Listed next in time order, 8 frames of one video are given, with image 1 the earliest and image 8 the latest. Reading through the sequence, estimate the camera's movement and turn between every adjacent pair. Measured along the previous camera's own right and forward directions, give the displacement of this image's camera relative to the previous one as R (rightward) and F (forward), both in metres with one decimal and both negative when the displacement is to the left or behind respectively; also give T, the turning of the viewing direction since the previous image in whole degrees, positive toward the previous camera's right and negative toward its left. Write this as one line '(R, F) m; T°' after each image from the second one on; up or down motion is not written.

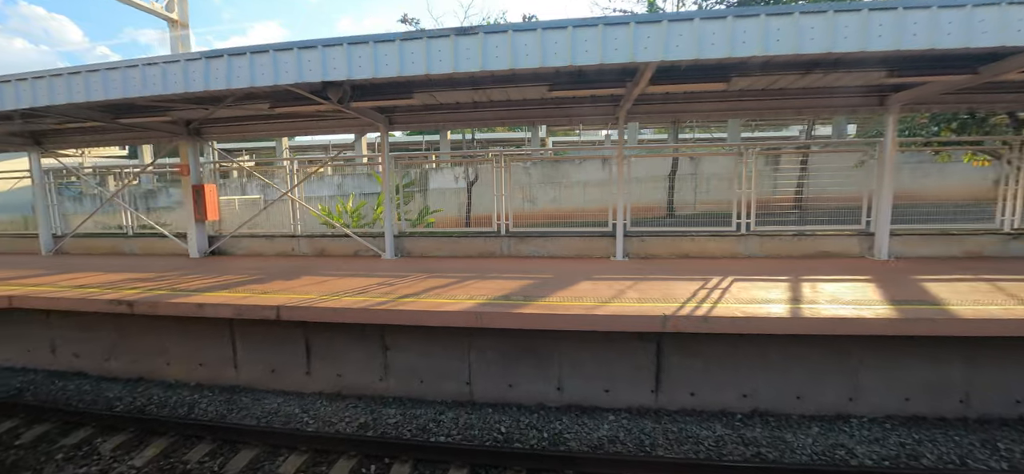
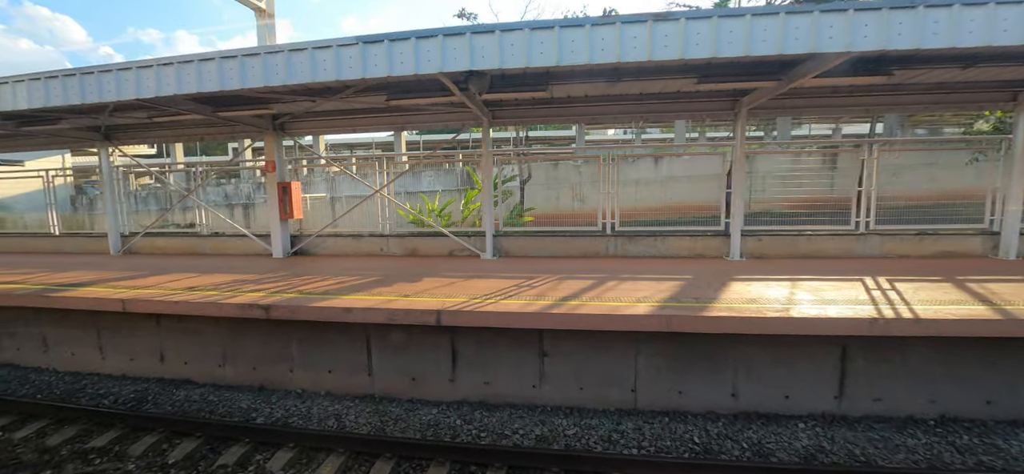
(-2.1, +0.3) m; +1°
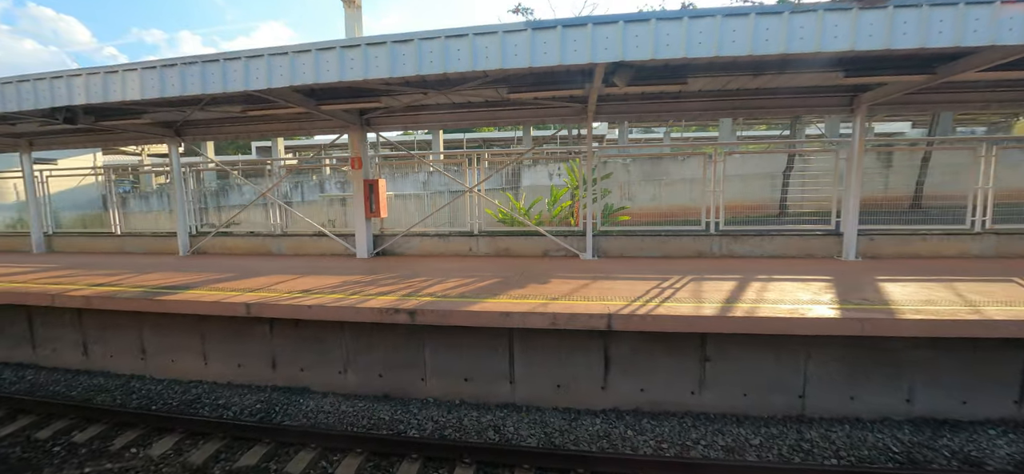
(-2.0, +0.3) m; +1°
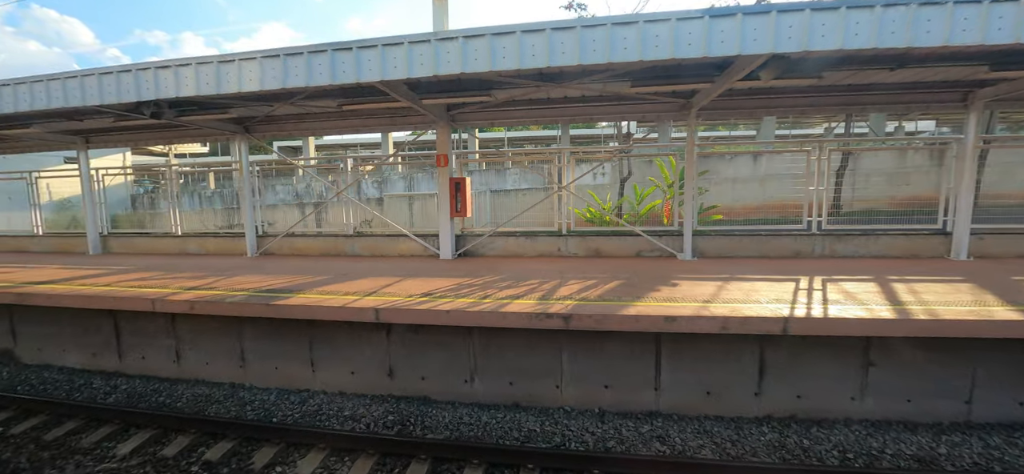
(-1.8, +0.3) m; +1°
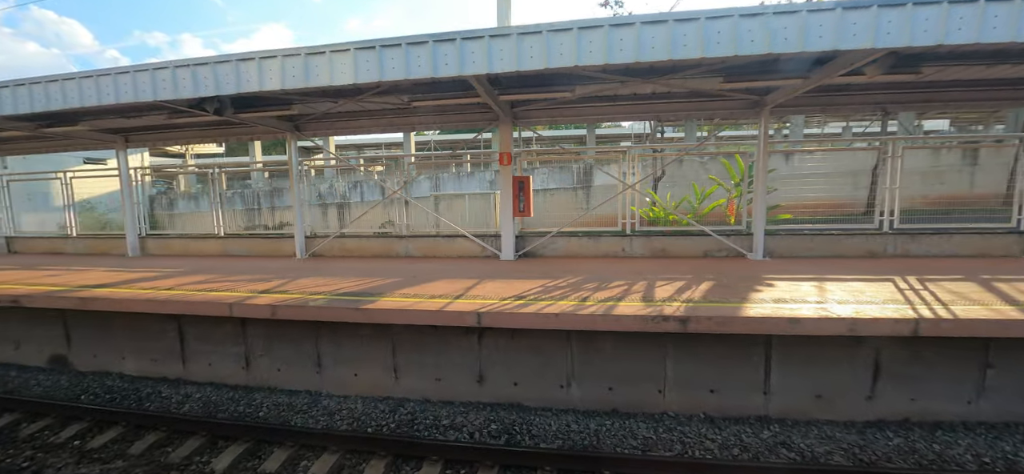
(-1.3, +0.2) m; +1°
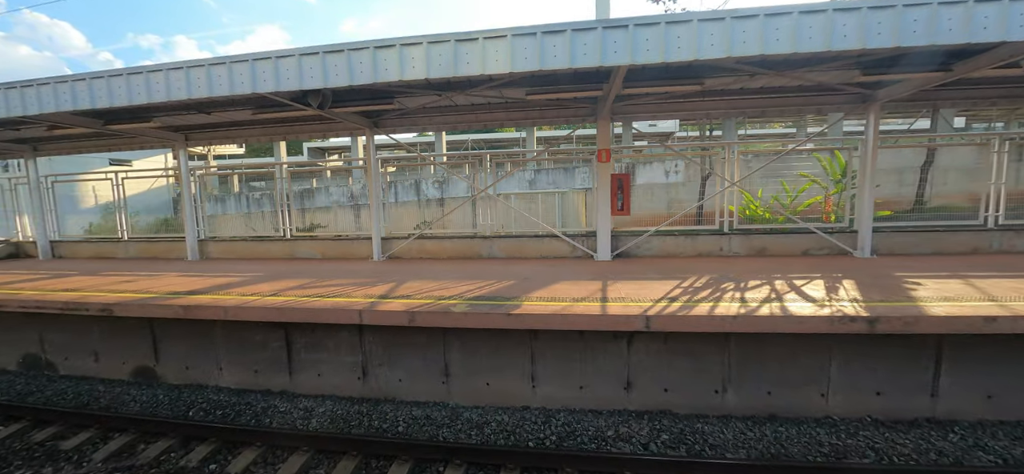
(-1.9, +0.3) m; +2°
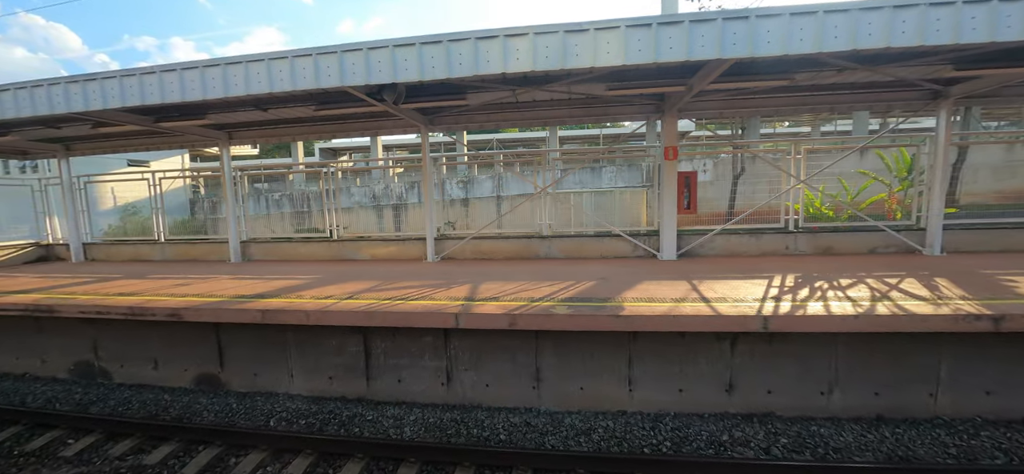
(-1.2, +0.2) m; +1°
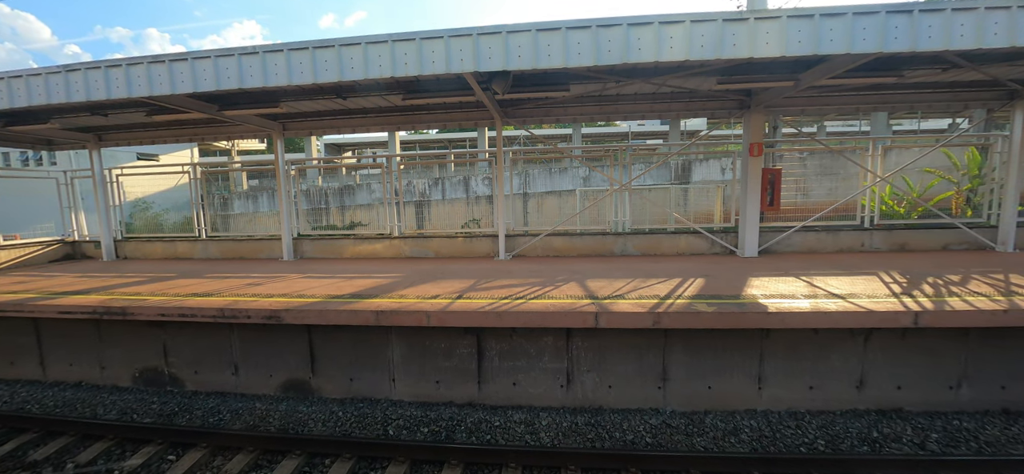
(-1.8, +0.3) m; +3°
